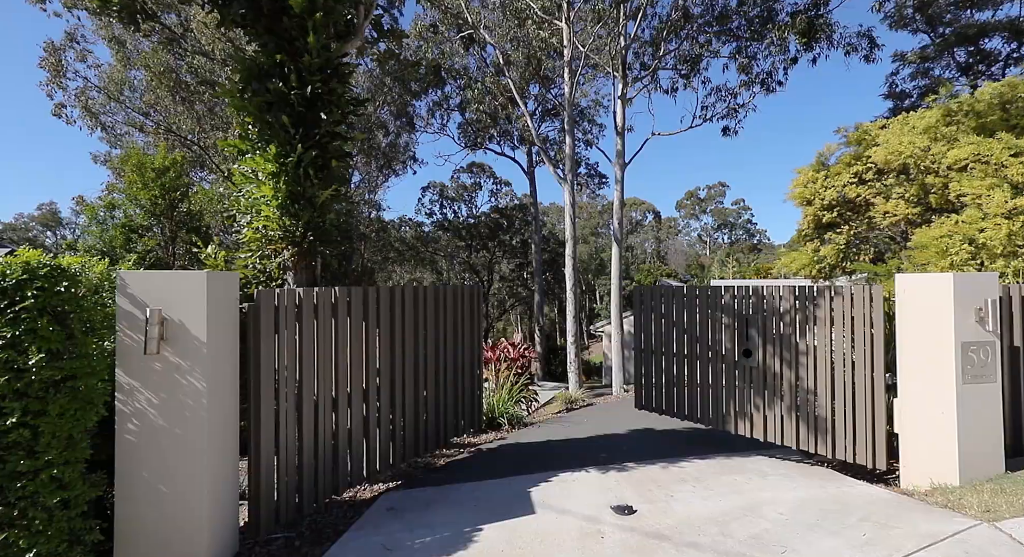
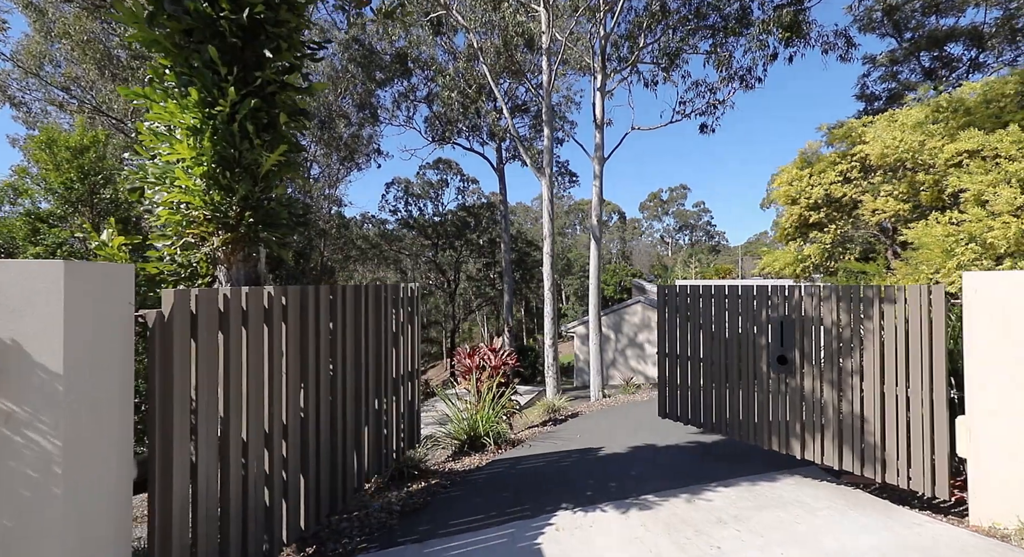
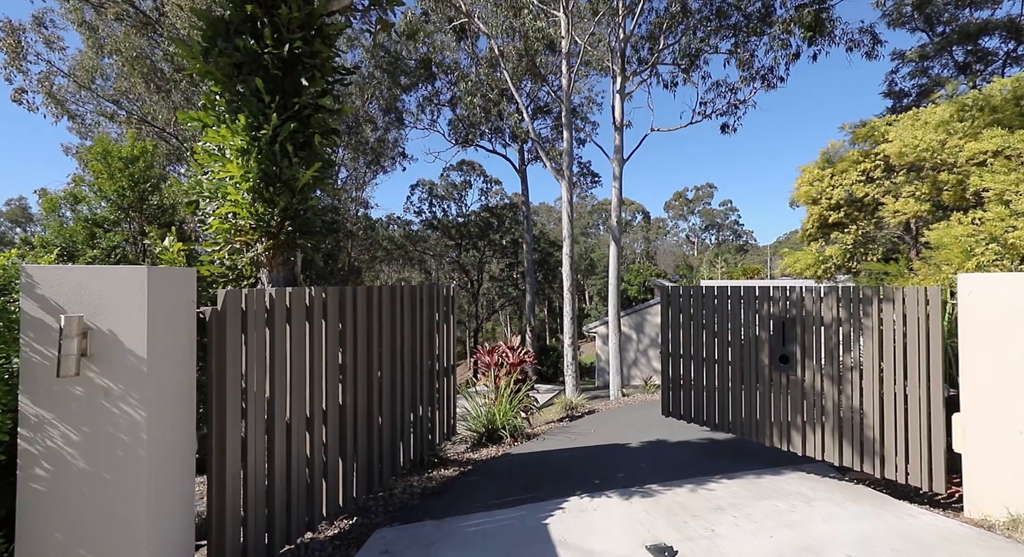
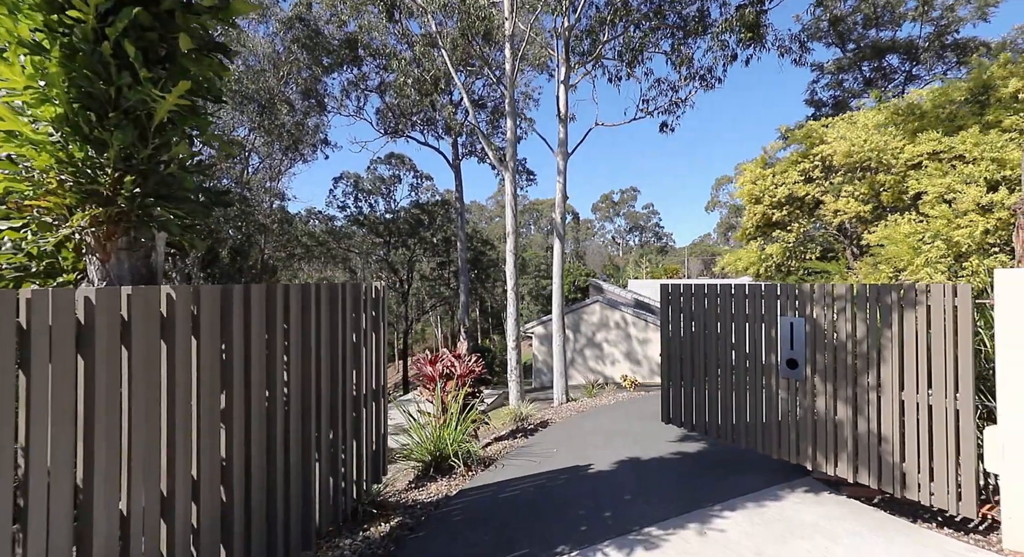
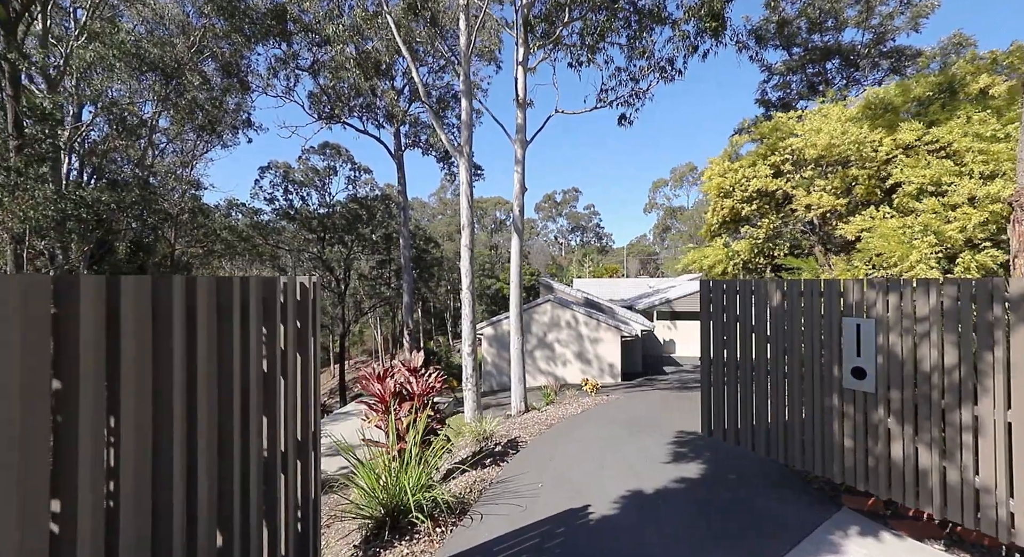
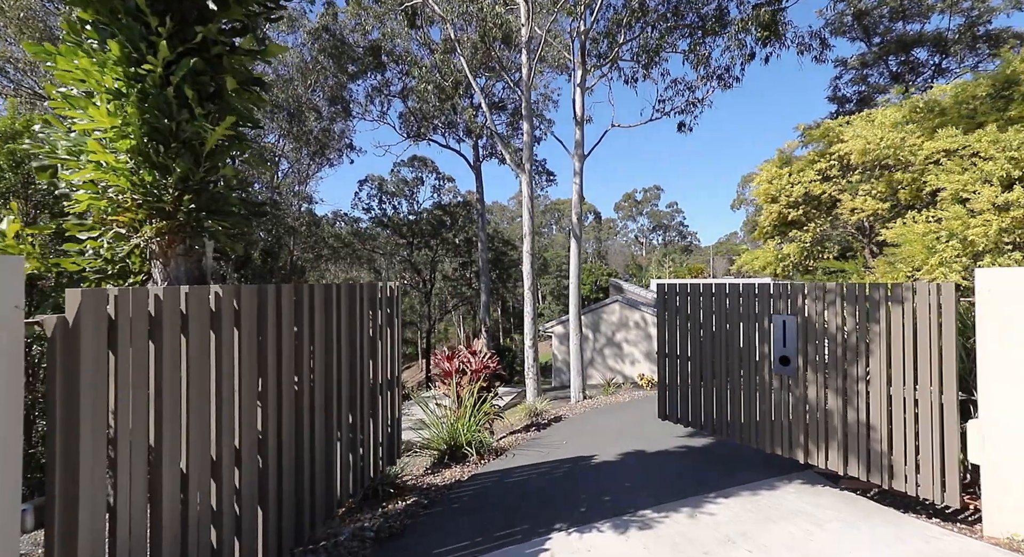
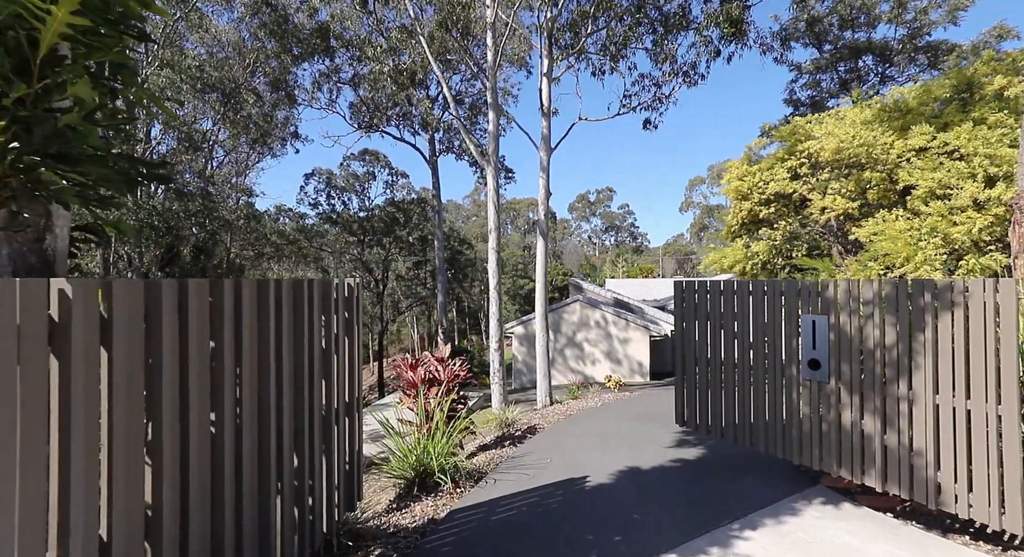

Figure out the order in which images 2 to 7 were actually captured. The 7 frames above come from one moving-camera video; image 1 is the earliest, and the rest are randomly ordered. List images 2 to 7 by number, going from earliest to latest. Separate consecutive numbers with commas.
3, 2, 6, 4, 7, 5
